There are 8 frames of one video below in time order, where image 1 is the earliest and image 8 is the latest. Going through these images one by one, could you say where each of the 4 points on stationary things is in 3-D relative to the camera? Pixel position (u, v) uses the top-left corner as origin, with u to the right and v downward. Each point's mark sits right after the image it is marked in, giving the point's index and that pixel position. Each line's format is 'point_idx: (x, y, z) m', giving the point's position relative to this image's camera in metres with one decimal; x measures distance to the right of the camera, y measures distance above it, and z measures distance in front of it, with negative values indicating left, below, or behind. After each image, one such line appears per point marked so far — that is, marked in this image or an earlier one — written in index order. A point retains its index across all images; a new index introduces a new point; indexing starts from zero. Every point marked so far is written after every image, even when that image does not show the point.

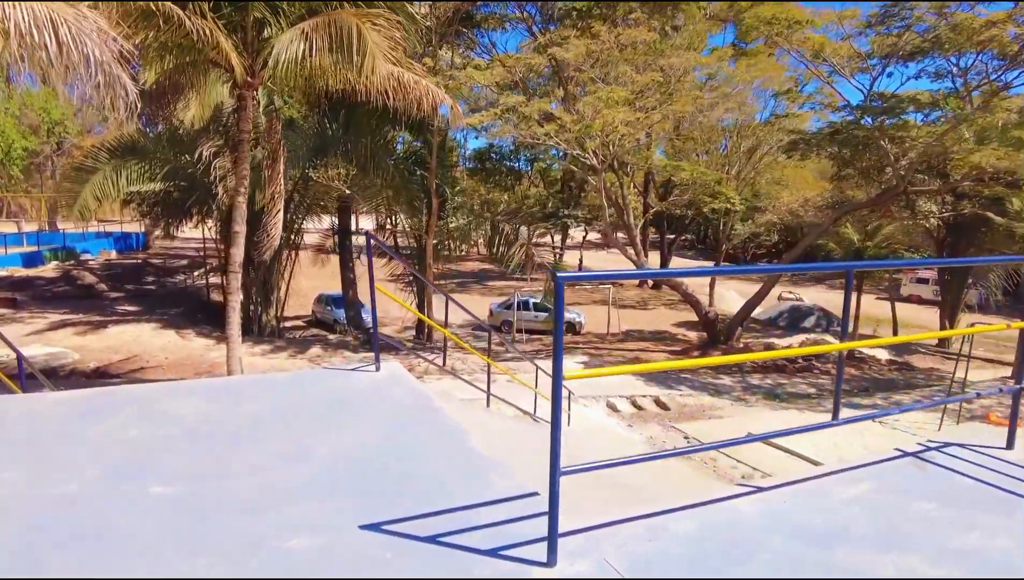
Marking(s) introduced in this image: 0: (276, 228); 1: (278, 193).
0: (-3.5, +1.0, +9.7) m
1: (-3.4, +1.5, +9.6) m
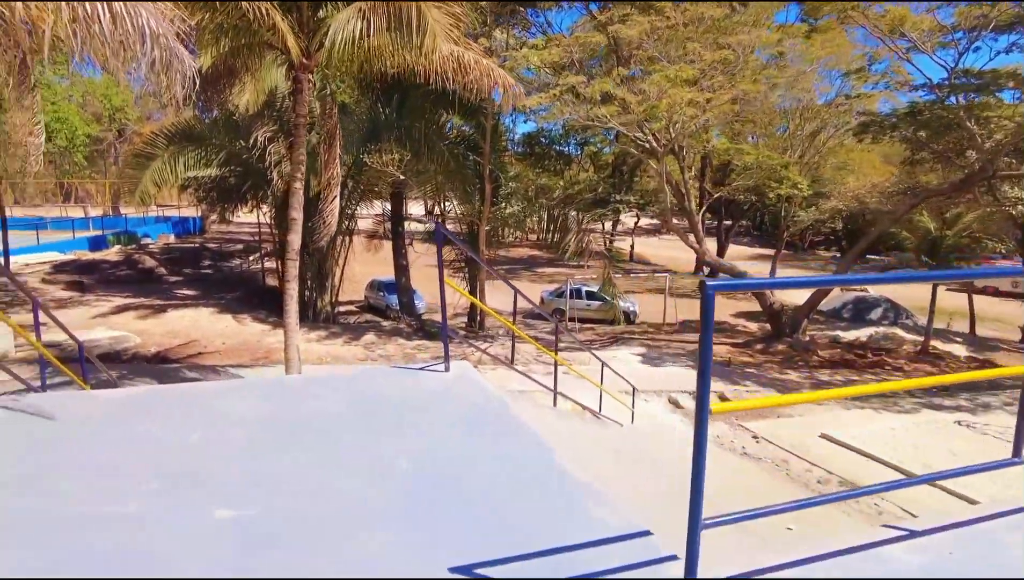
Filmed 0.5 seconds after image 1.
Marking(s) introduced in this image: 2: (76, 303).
0: (-2.6, +1.1, +9.5) m
1: (-2.5, +1.6, +9.4) m
2: (-11.0, -0.3, +16.6) m
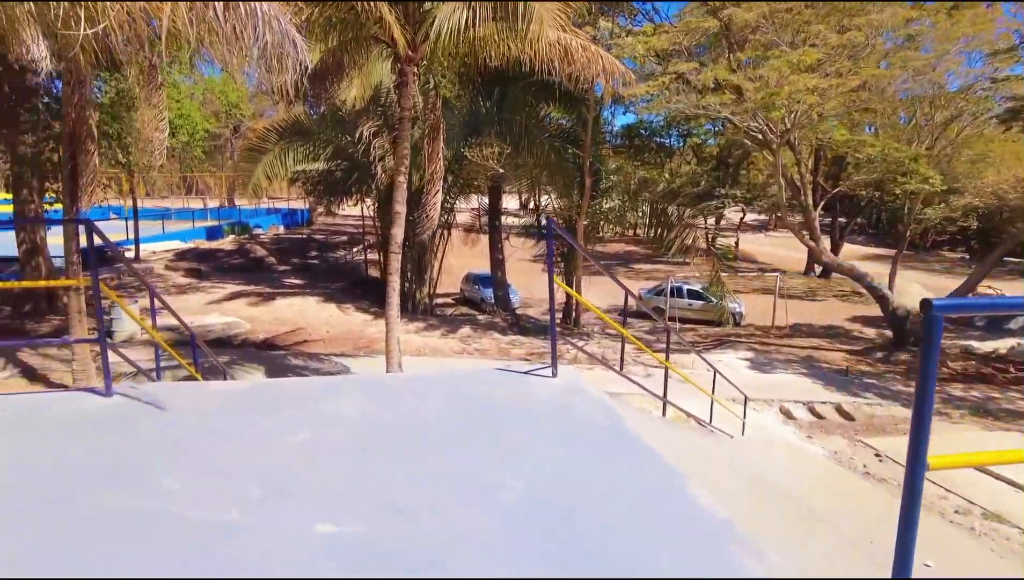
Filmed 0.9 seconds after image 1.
0: (-1.1, +1.2, +9.5) m
1: (-1.1, +1.7, +9.3) m
2: (-8.5, 0.0, +17.7) m
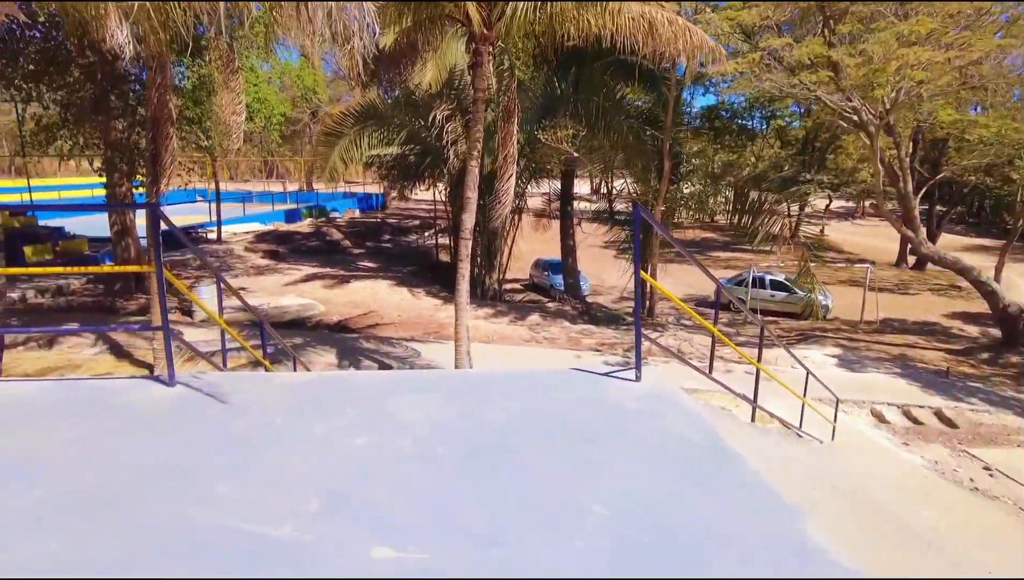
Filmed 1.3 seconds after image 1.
0: (-0.1, +1.4, +9.2) m
1: (0.0, +1.9, +9.0) m
2: (-6.6, +0.5, +18.2) m
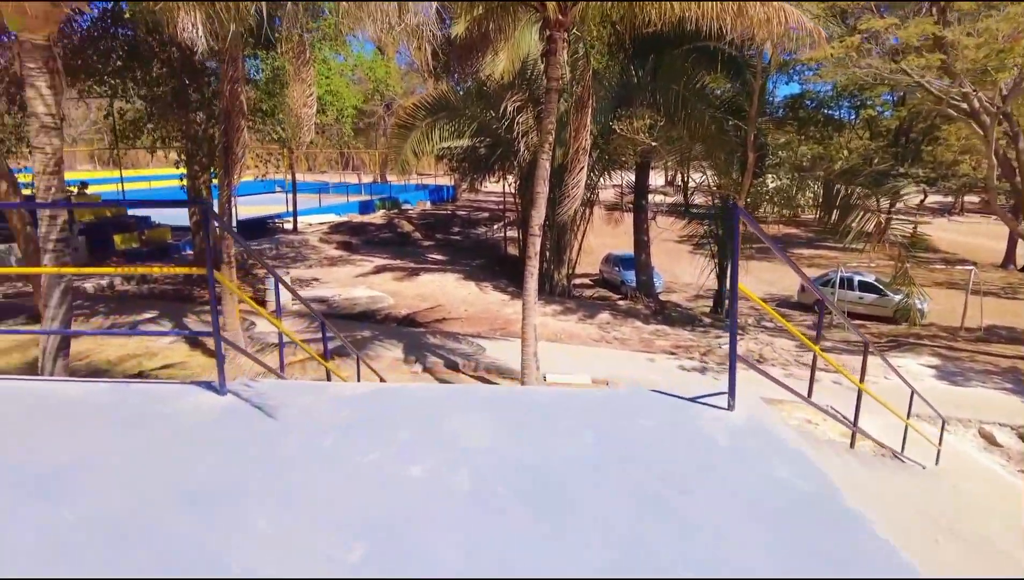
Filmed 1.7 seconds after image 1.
0: (+0.9, +1.4, +8.8) m
1: (+0.9, +1.9, +8.6) m
2: (-4.7, +0.8, +18.4) m
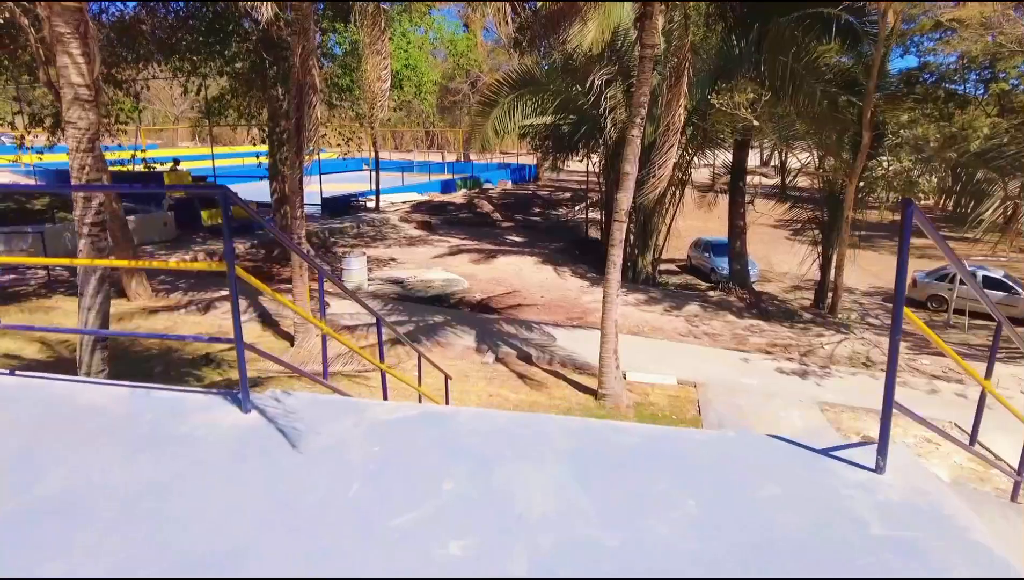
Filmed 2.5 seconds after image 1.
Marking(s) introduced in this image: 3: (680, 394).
0: (+1.9, +1.5, +7.9) m
1: (+1.9, +2.0, +7.7) m
2: (-2.5, +1.3, +18.1) m
3: (+2.1, -1.3, +8.4) m
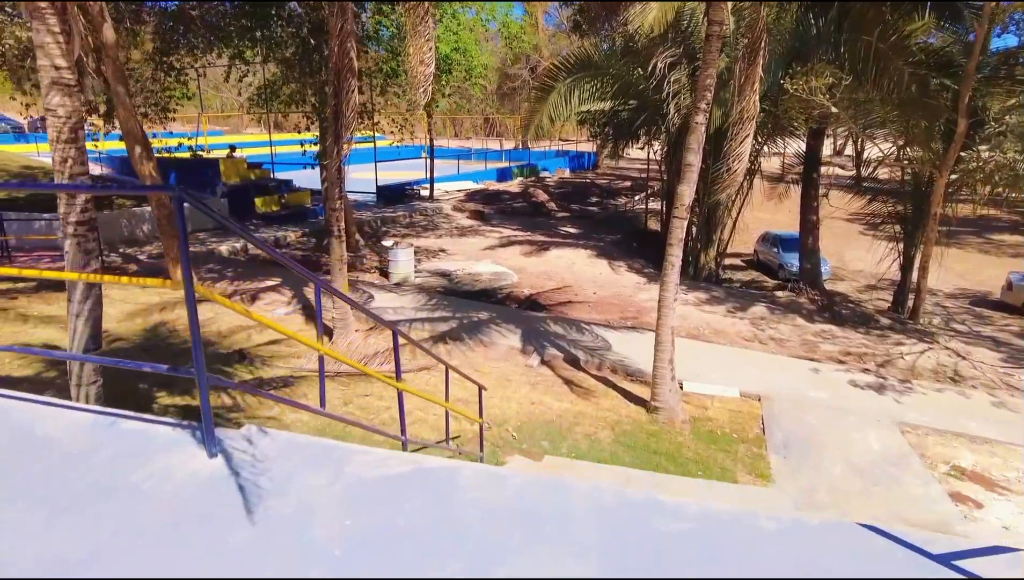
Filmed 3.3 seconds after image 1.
0: (+2.5, +1.5, +7.1) m
1: (+2.5, +1.9, +6.9) m
2: (-1.0, +1.5, +17.7) m
3: (+2.7, -1.4, +7.7) m
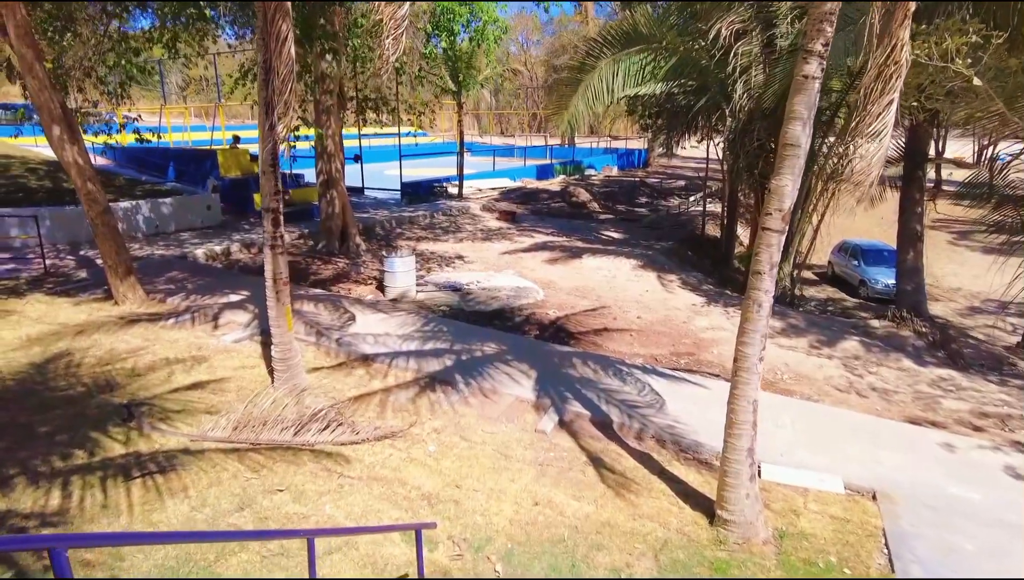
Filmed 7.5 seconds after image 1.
0: (+2.5, +1.1, +4.6) m
1: (+2.5, +1.6, +4.4) m
2: (-0.2, +1.3, +15.4) m
3: (+2.6, -1.8, +5.1) m
